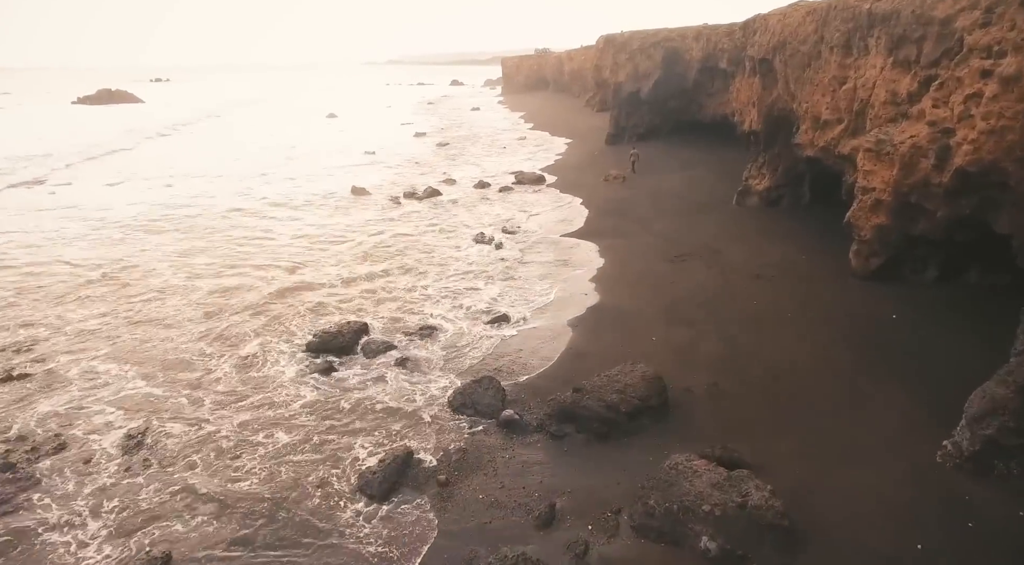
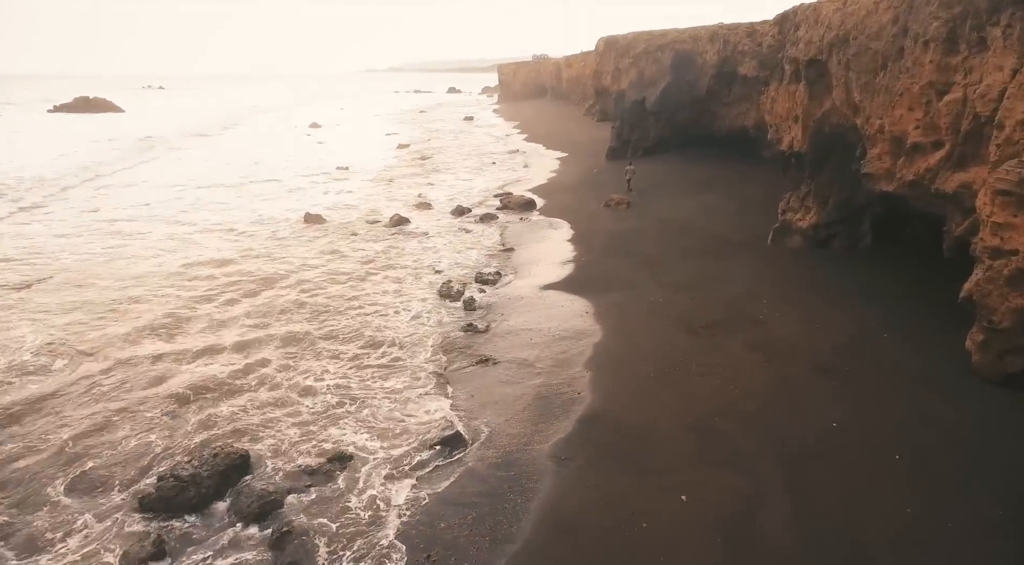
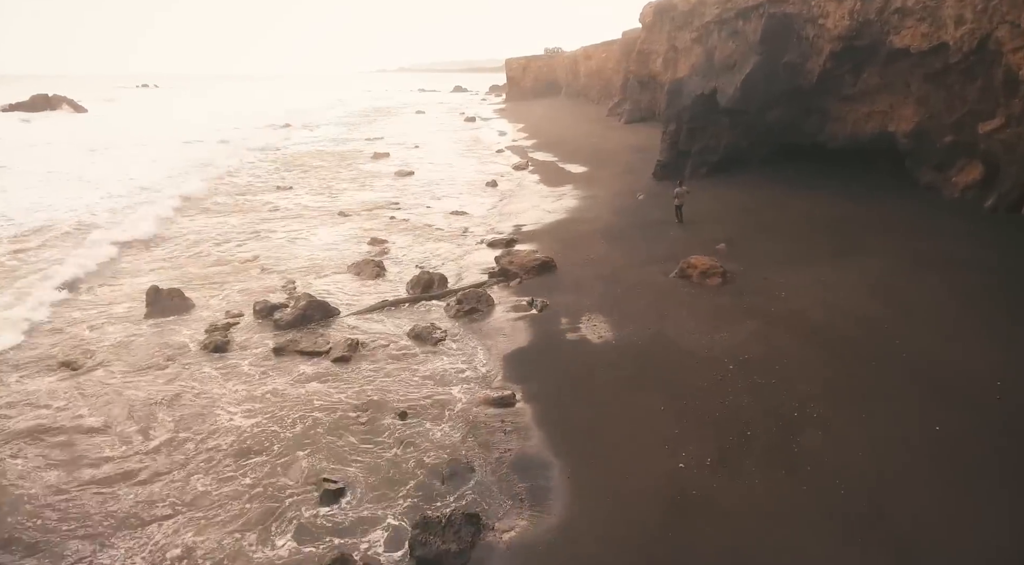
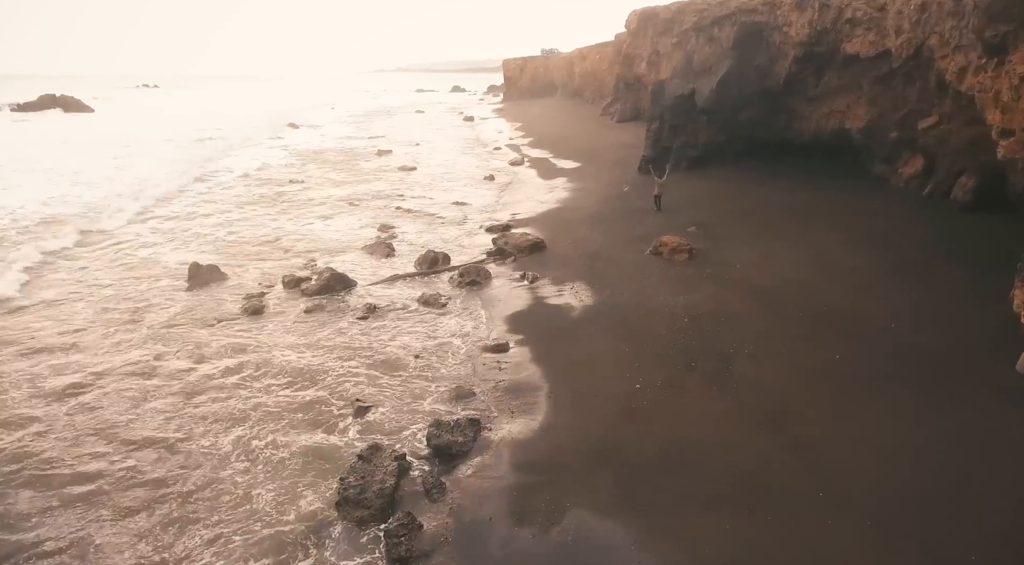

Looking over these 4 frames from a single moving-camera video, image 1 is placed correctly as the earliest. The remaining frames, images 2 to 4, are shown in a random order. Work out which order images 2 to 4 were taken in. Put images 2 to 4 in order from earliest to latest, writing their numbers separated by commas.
2, 4, 3
